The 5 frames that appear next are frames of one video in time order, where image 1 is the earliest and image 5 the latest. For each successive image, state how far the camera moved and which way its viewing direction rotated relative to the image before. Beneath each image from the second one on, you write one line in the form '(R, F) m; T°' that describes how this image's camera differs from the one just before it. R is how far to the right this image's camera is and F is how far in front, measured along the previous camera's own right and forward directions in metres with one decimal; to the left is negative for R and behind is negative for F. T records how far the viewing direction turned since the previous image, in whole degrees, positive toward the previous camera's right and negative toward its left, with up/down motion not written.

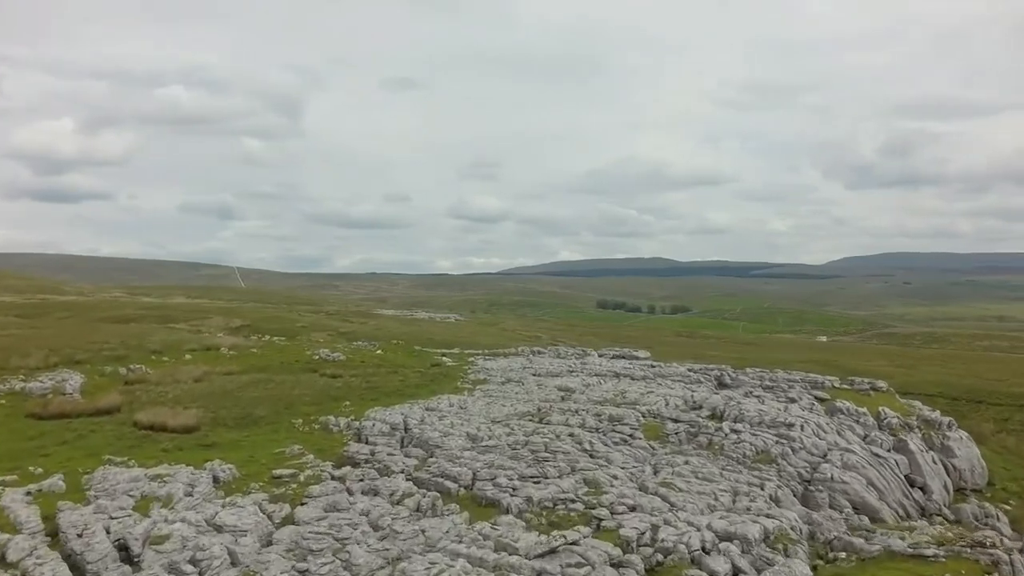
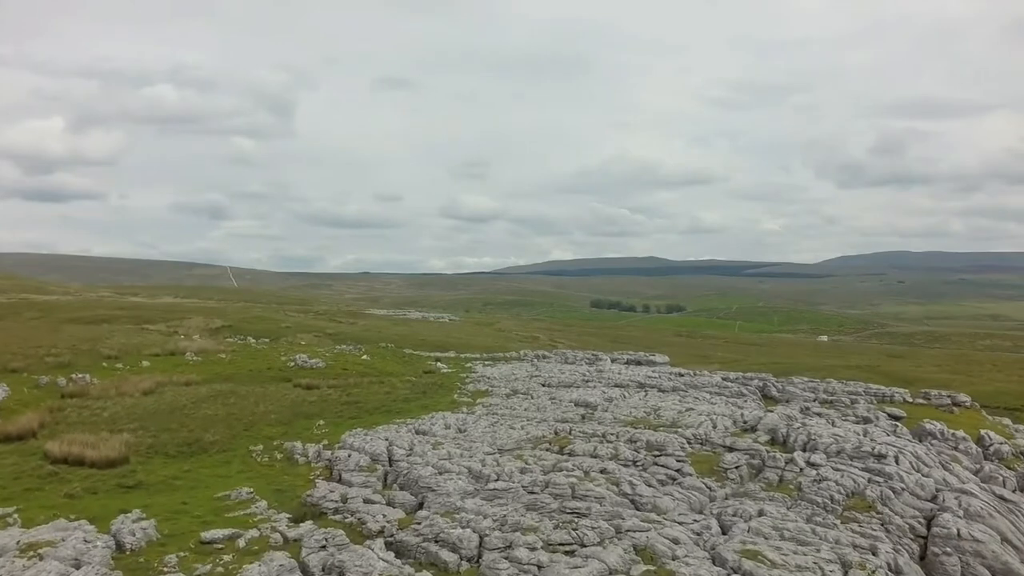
(-1.0, +9.9) m; +1°
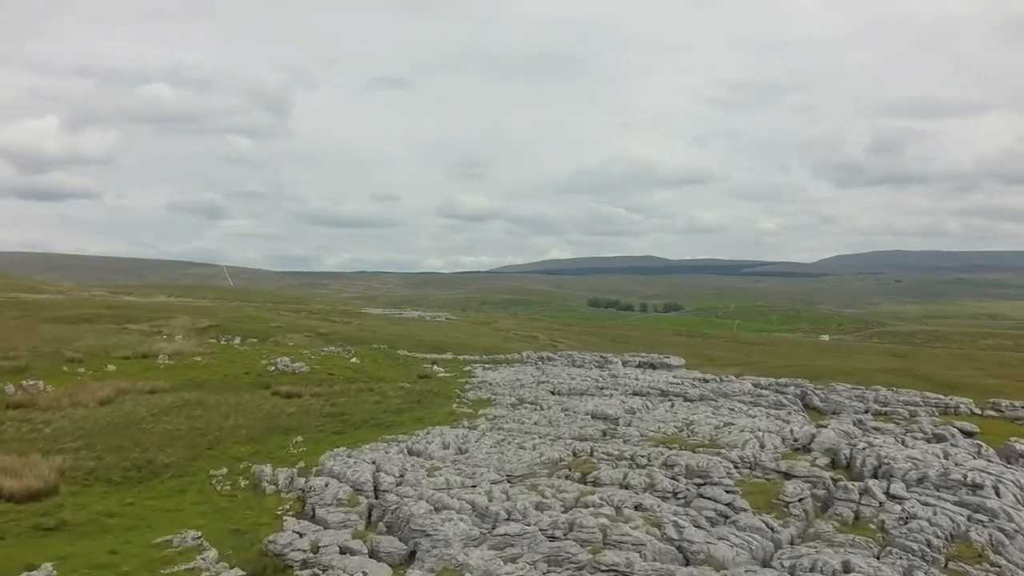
(-0.7, +6.5) m; 0°
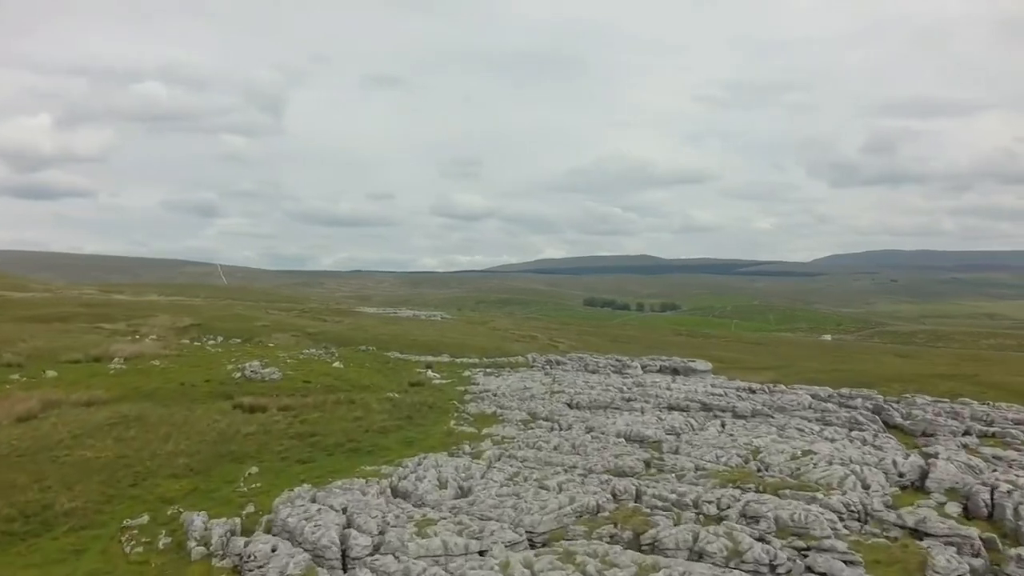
(-0.9, +9.0) m; 0°
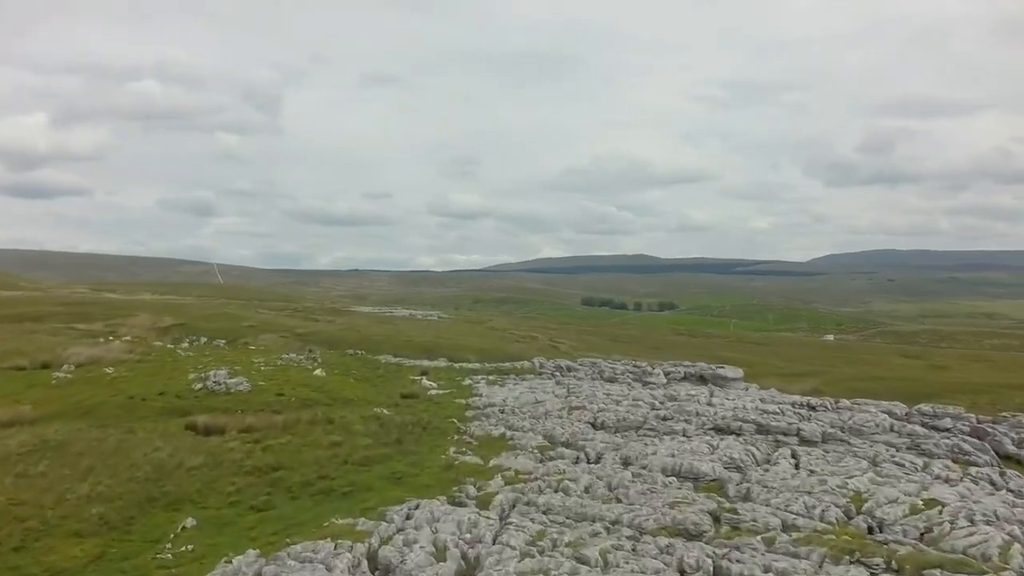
(-0.8, +7.8) m; 0°
